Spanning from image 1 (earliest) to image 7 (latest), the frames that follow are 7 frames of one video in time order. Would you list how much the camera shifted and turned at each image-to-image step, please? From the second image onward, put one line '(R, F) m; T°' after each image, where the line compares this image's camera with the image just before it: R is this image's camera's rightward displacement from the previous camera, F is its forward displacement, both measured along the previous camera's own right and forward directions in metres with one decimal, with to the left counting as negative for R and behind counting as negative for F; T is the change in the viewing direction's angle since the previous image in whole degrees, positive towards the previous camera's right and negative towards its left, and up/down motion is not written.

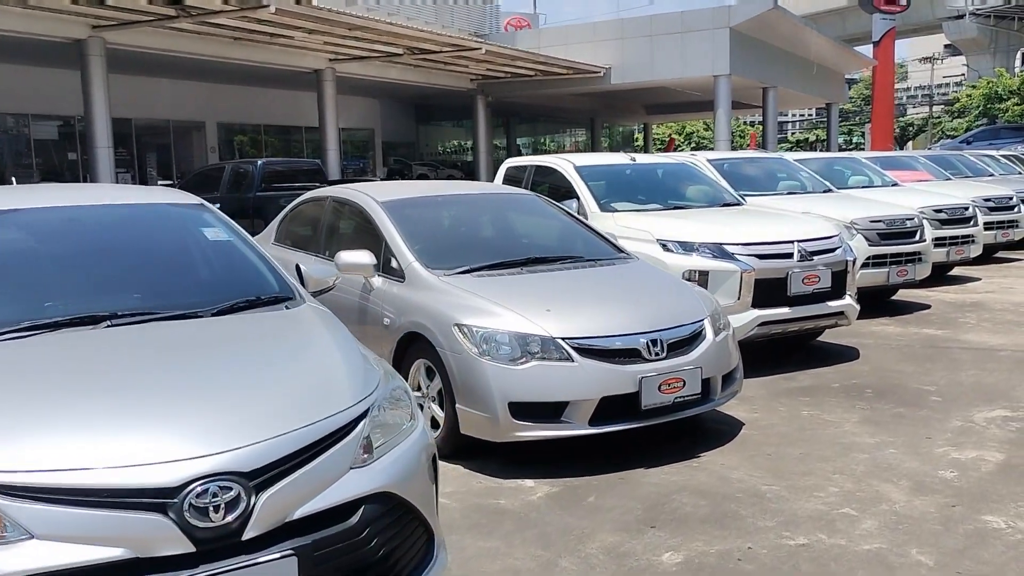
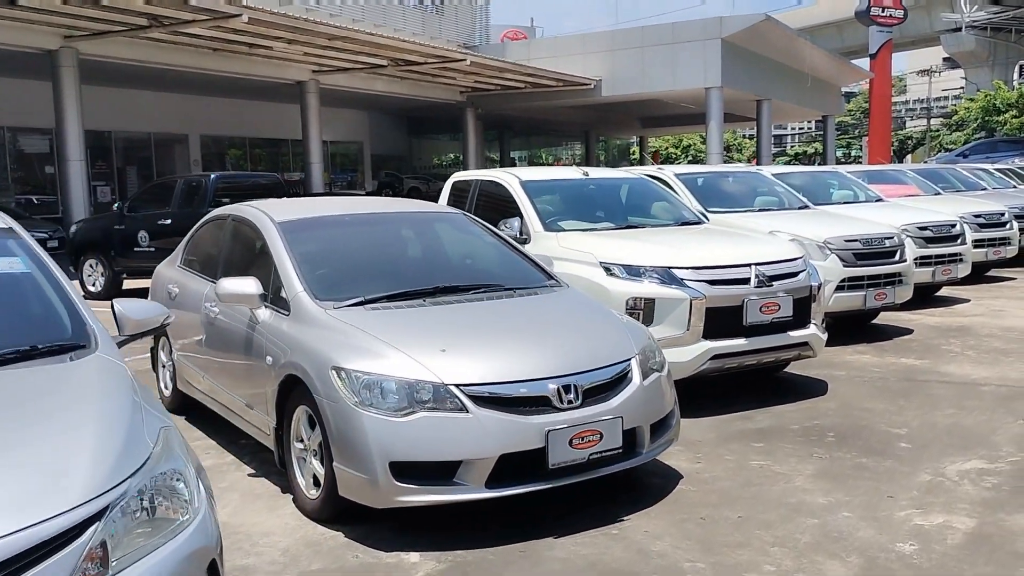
(+0.5, +0.7) m; 0°
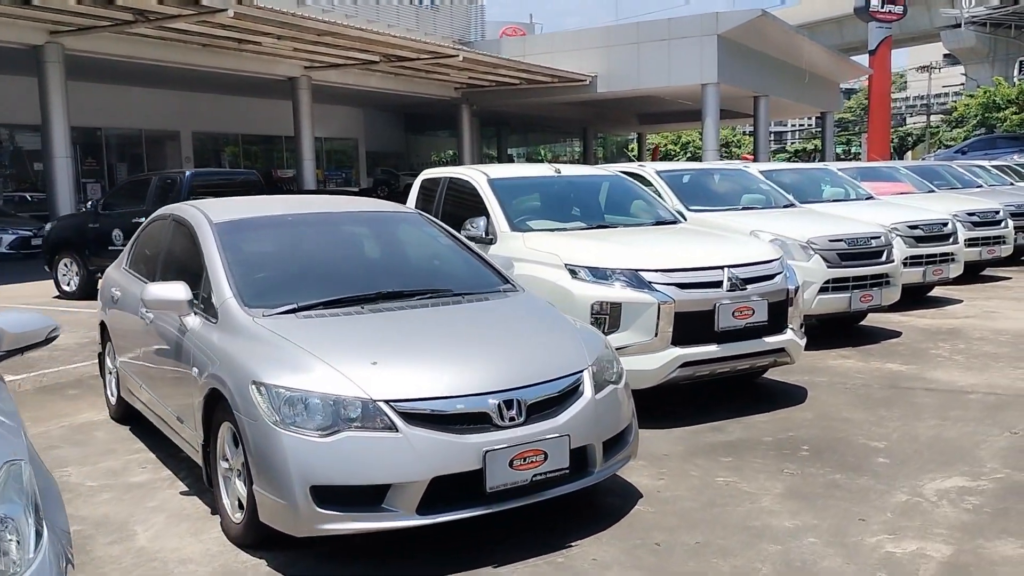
(+0.2, +0.3) m; 0°
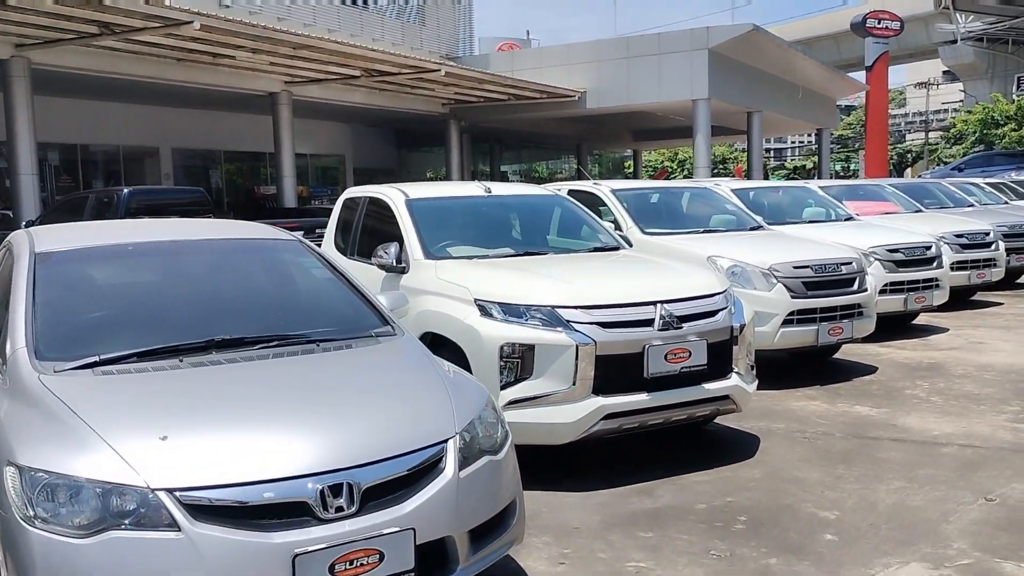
(+0.5, +0.8) m; 0°
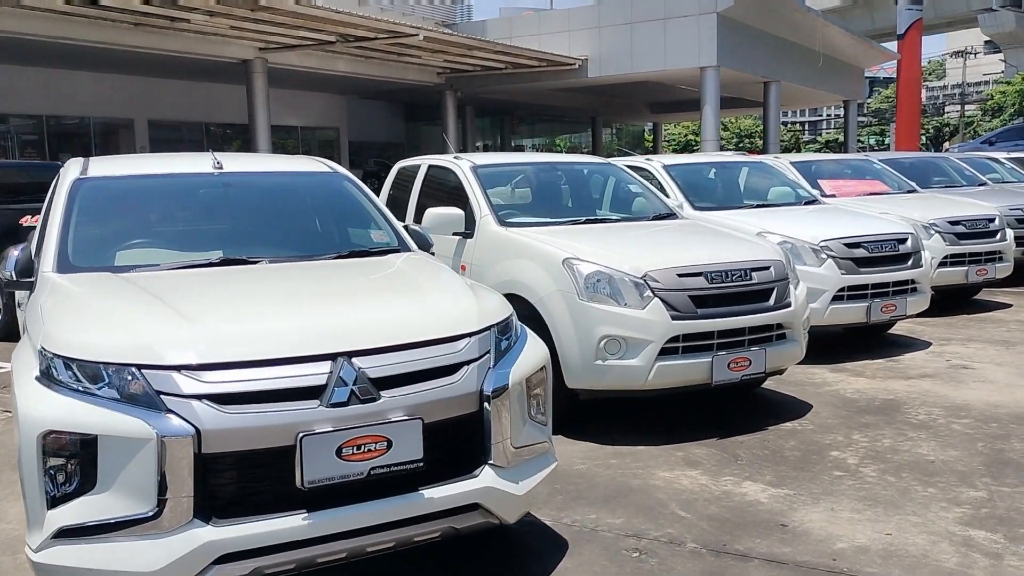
(+1.4, +2.0) m; -2°
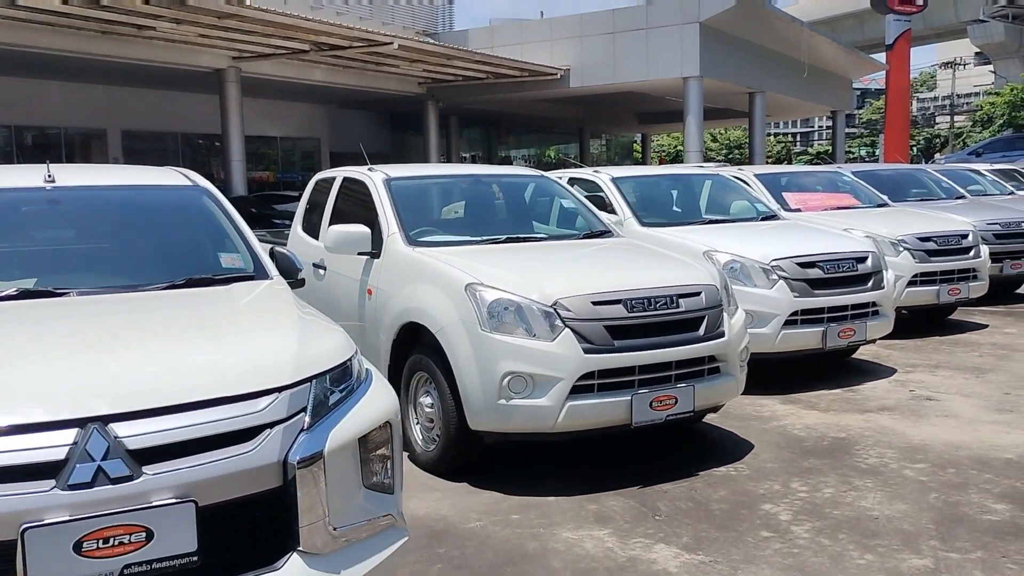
(+0.5, +0.6) m; 0°
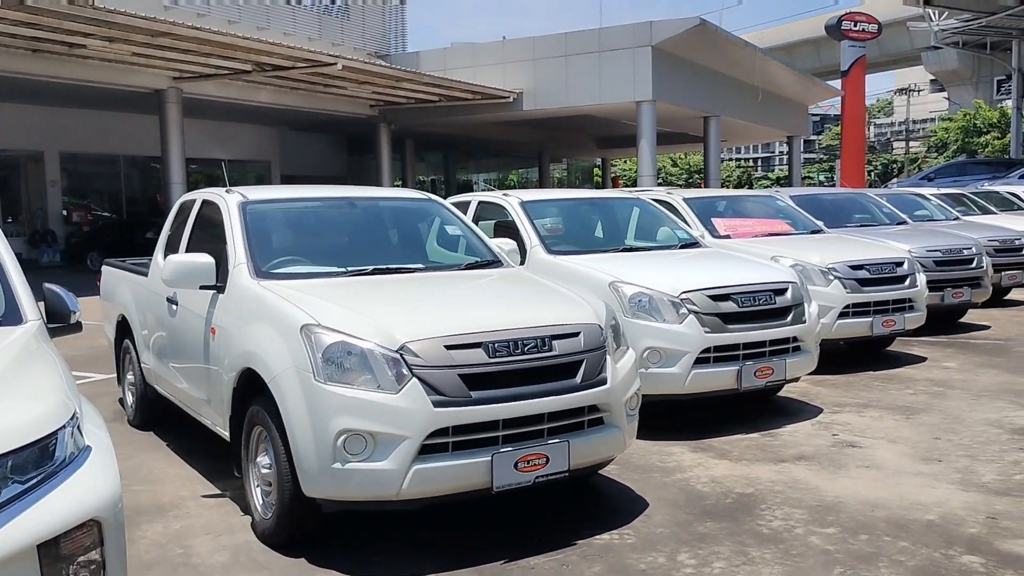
(+0.5, +0.6) m; +2°
